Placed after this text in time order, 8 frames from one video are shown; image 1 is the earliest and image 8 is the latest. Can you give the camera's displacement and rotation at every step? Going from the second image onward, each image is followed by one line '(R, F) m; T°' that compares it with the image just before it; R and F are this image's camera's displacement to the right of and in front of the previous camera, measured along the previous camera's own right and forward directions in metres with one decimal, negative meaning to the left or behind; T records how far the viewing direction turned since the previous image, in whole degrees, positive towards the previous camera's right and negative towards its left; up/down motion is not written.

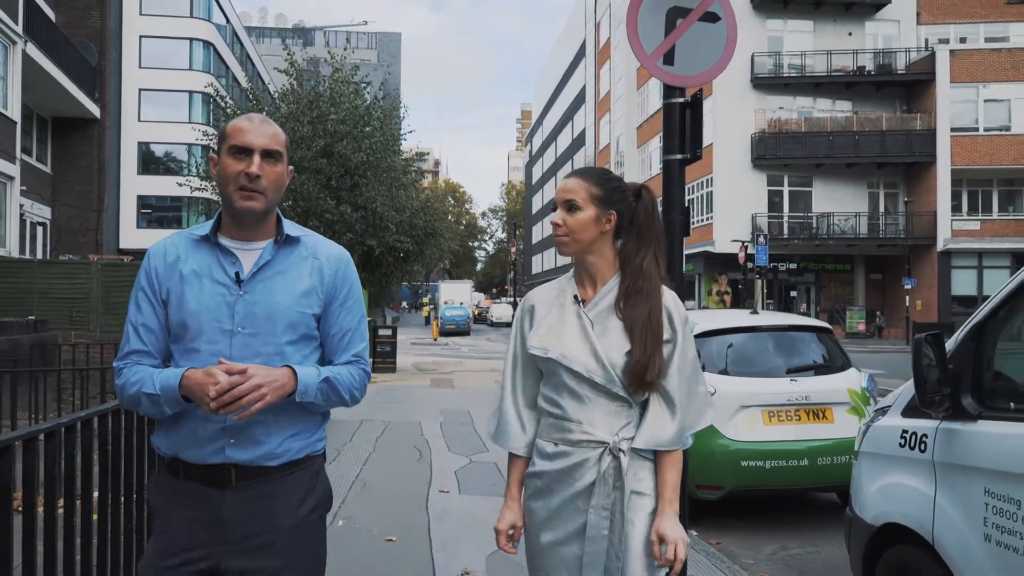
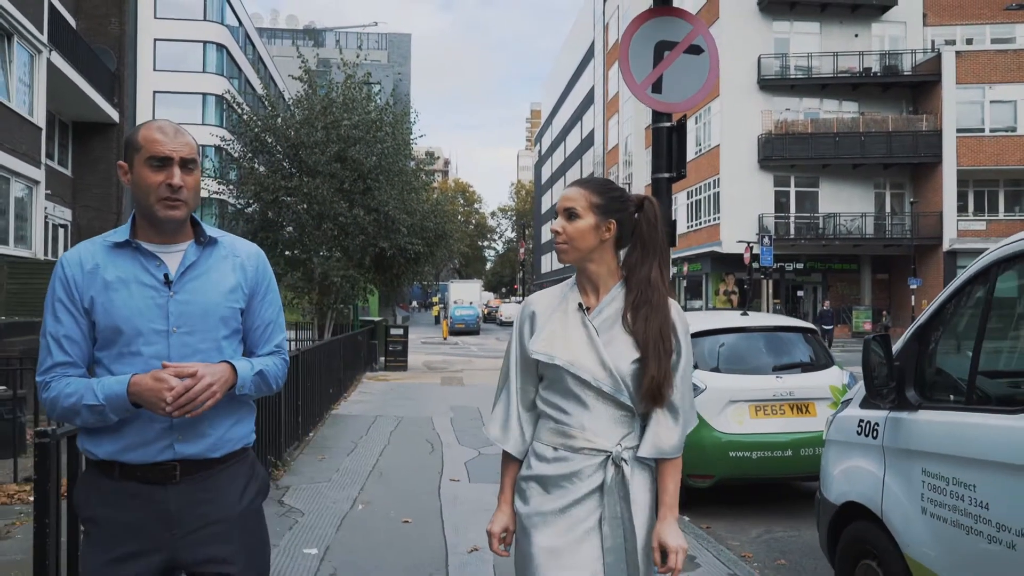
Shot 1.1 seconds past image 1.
(0.0, -0.5) m; -1°
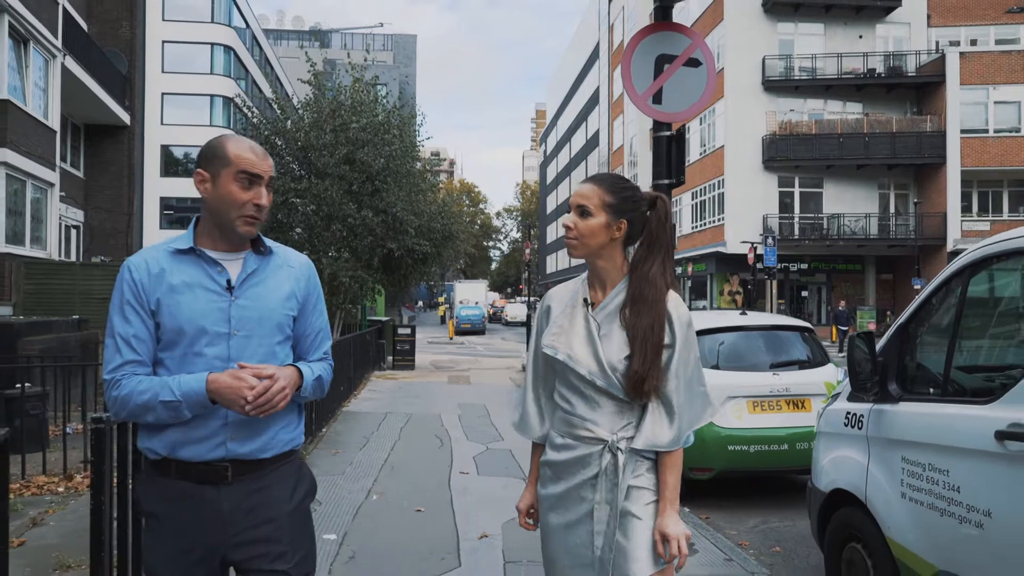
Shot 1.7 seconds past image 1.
(0.0, -0.3) m; 0°
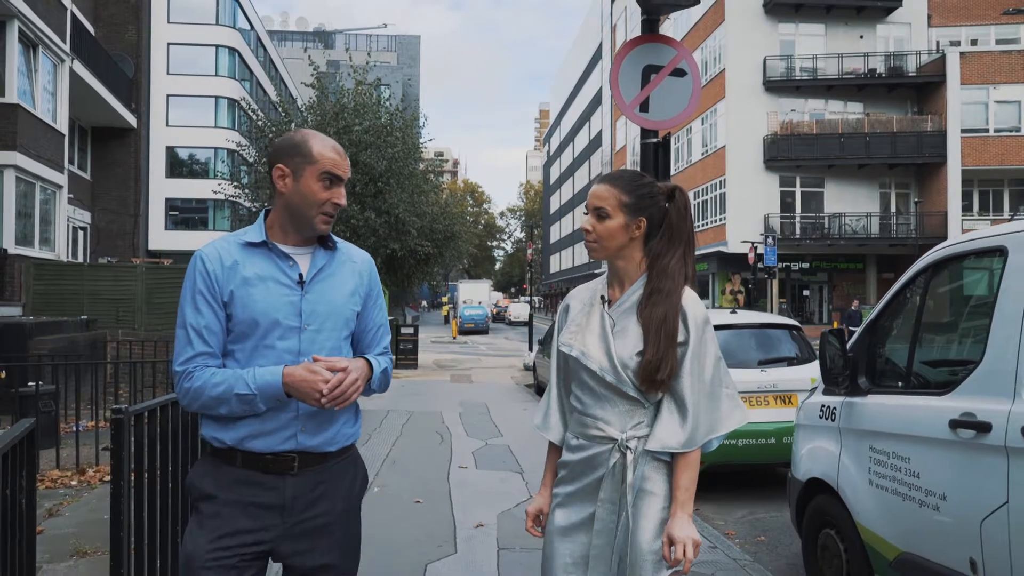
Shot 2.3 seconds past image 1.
(+0.1, -0.3) m; 0°
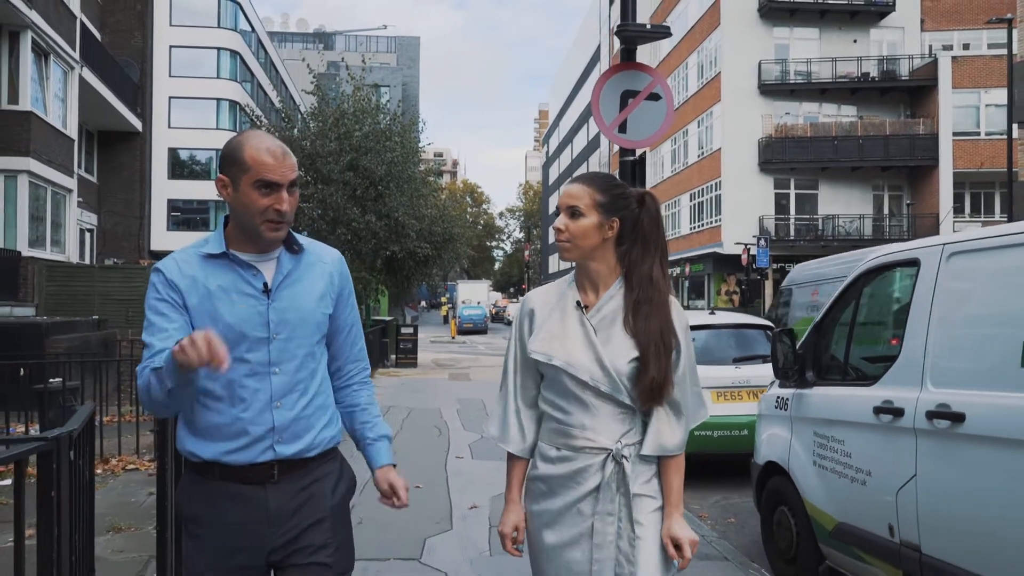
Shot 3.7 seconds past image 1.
(+0.1, -0.6) m; 0°
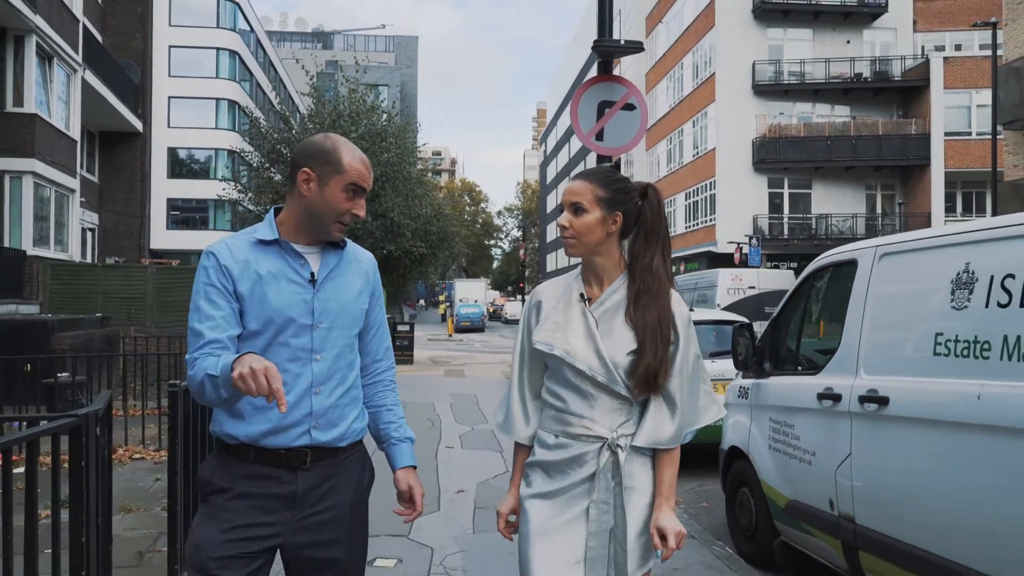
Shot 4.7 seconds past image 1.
(+0.1, -0.4) m; 0°
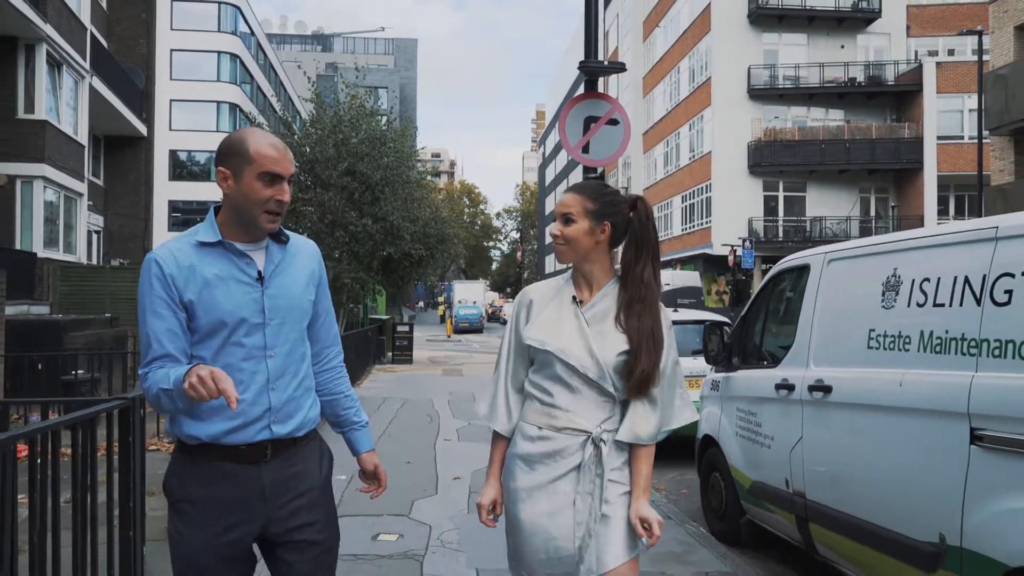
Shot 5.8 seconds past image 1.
(+0.1, -0.5) m; 0°
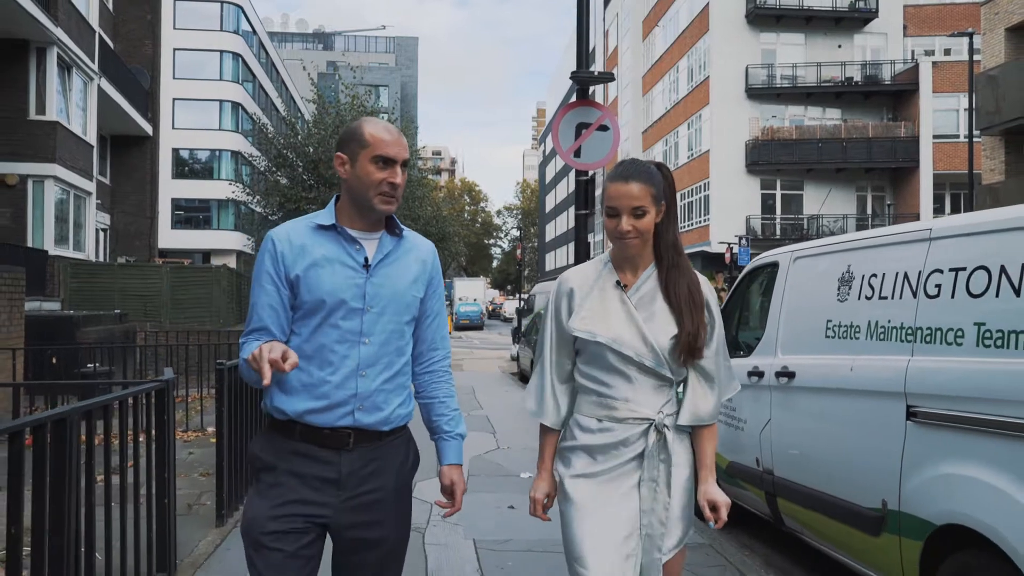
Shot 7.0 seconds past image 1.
(0.0, -0.5) m; 0°
